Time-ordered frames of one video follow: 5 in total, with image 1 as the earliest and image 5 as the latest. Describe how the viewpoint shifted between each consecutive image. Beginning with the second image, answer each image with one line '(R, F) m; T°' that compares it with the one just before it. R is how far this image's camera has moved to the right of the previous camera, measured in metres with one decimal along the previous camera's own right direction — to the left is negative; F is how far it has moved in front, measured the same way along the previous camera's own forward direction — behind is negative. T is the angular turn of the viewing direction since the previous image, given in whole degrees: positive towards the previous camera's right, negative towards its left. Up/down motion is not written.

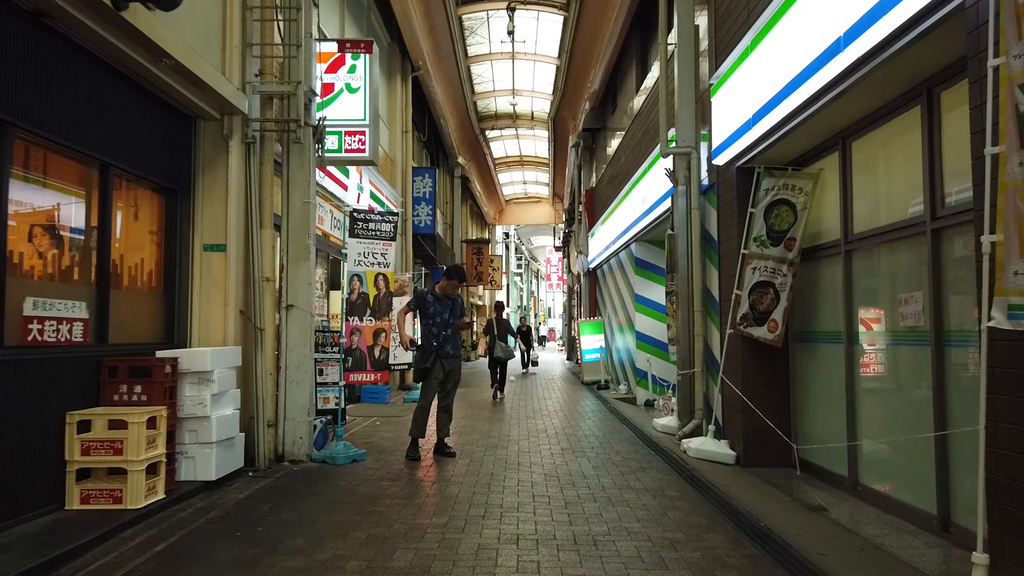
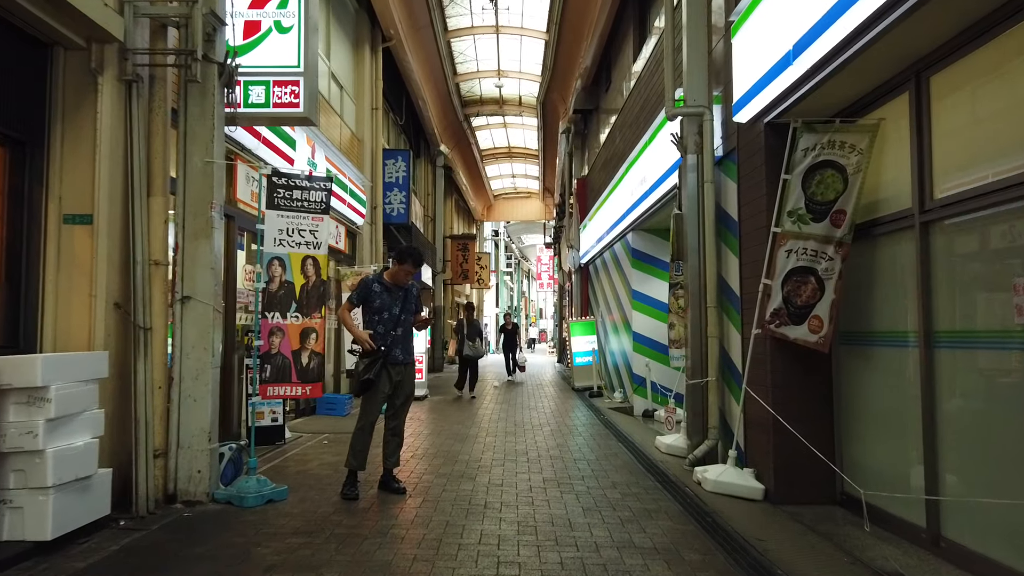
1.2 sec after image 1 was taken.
(+0.2, +1.4) m; +1°
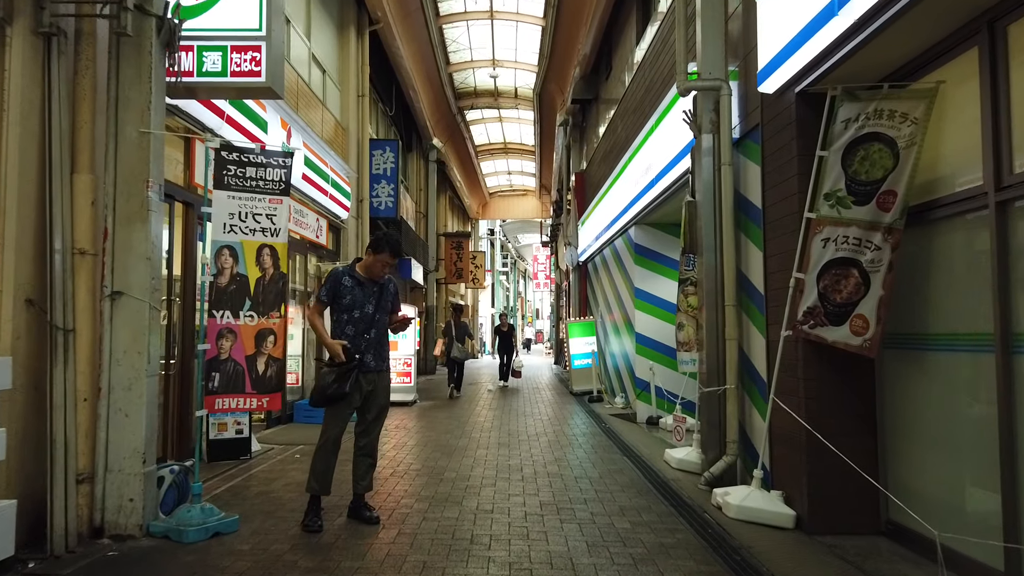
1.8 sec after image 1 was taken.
(0.0, +0.7) m; 0°
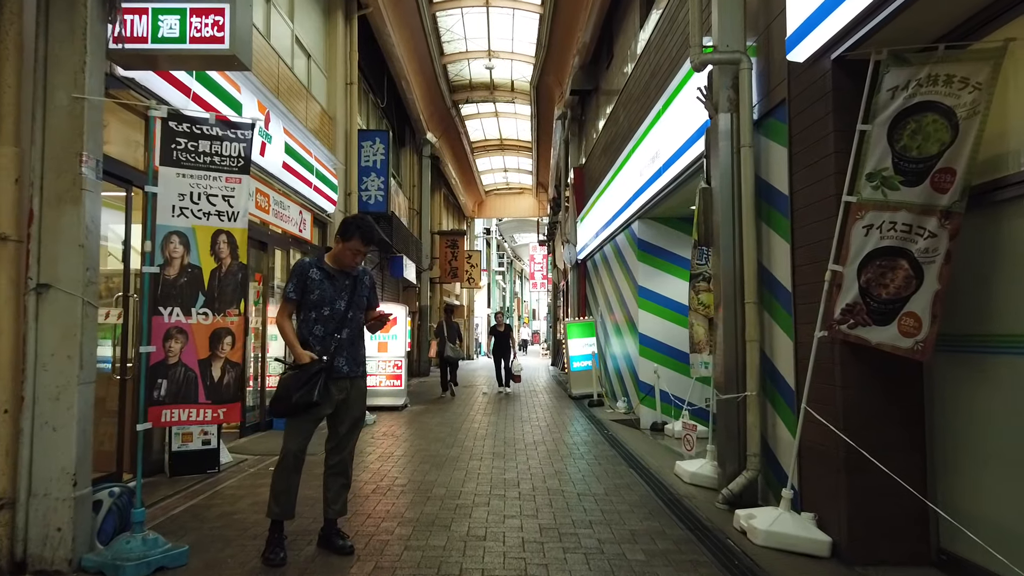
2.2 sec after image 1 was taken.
(0.0, +0.6) m; 0°
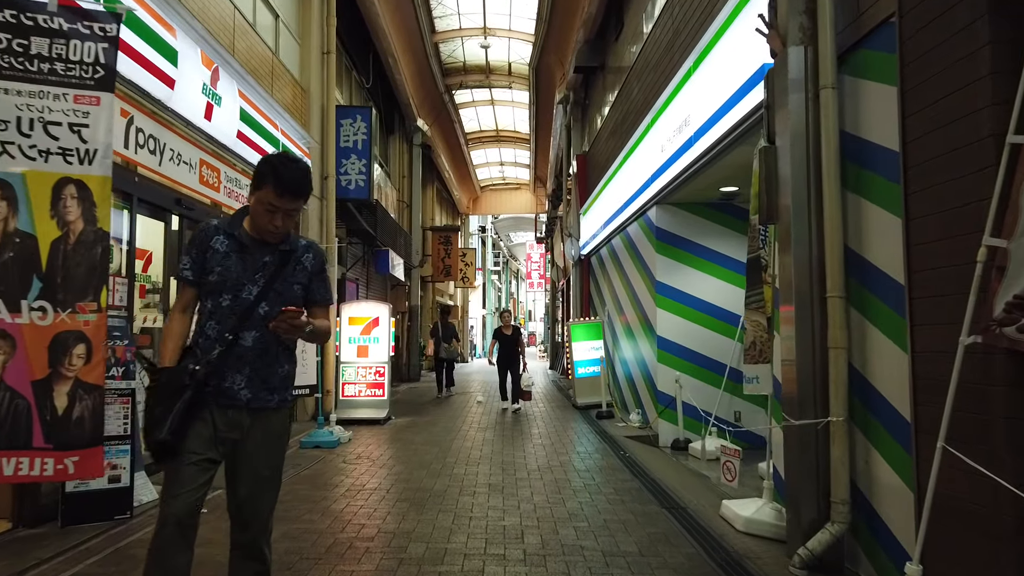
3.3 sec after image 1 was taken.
(0.0, +1.2) m; 0°
